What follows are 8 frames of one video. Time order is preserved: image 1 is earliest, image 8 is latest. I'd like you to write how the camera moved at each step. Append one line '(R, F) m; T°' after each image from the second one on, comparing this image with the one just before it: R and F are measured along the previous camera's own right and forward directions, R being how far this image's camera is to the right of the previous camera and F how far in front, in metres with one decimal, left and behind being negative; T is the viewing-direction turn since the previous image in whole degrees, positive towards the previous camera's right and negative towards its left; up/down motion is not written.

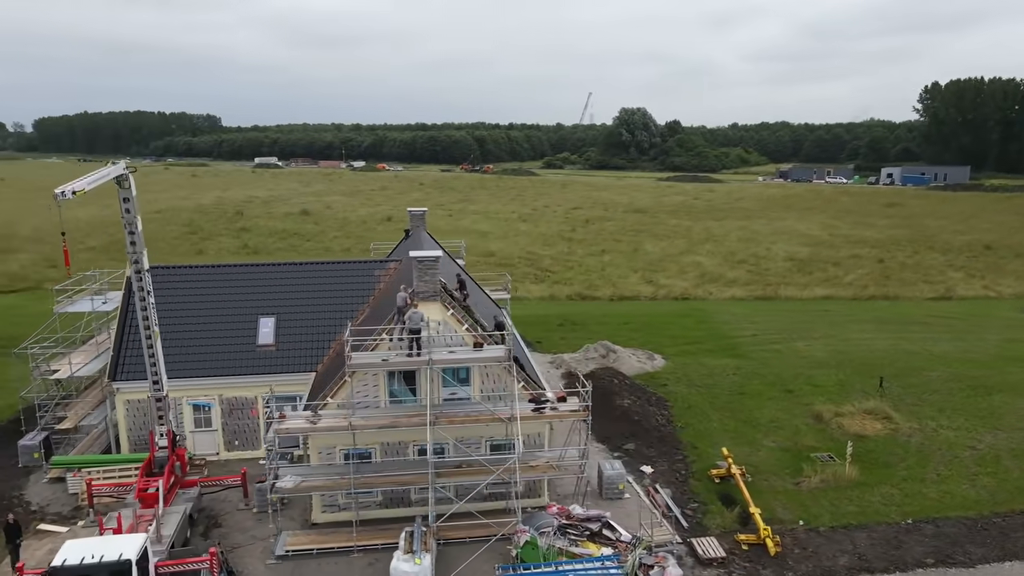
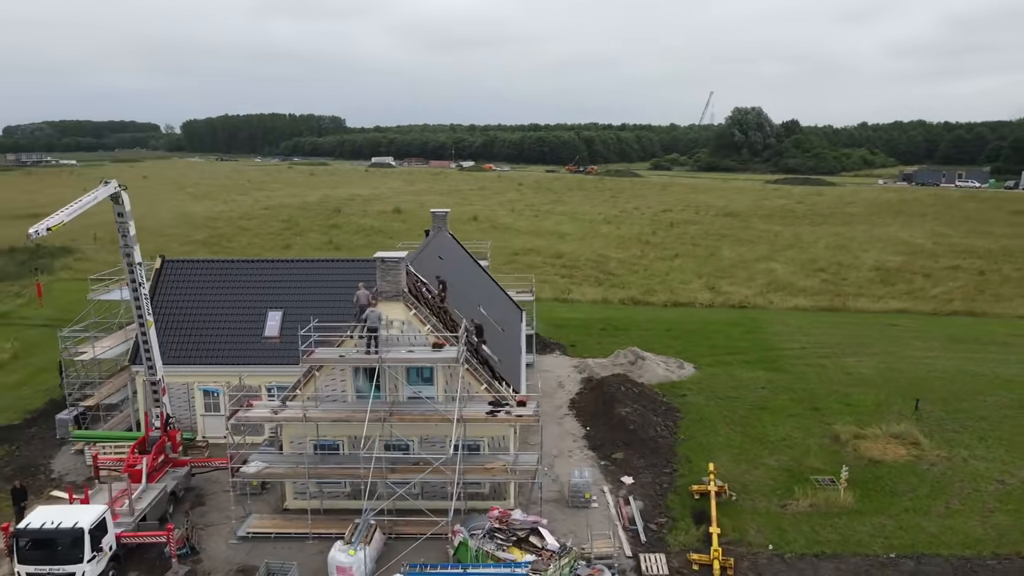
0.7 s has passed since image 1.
(+3.1, +0.2) m; -9°
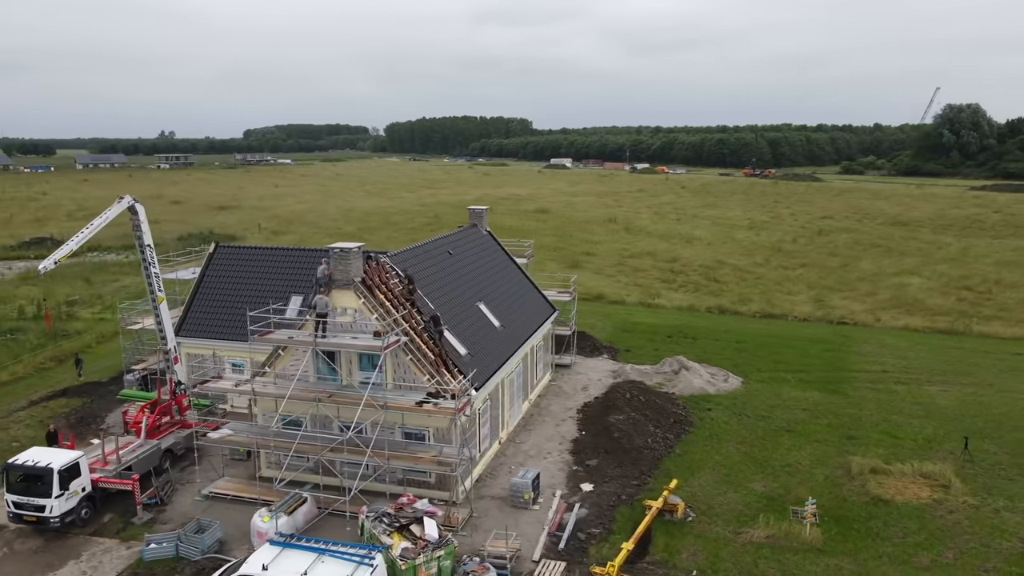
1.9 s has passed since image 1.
(+5.1, +0.6) m; -14°
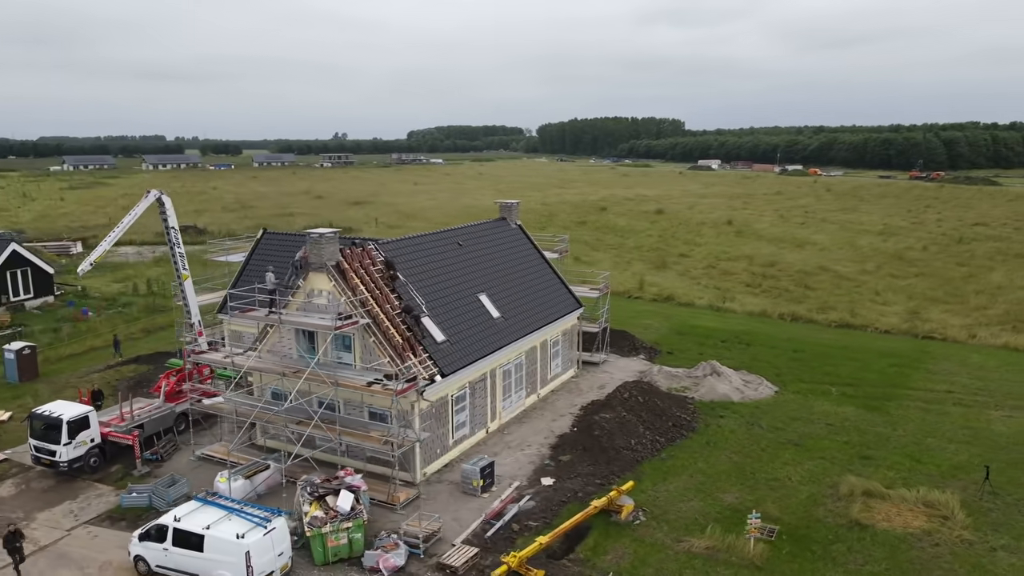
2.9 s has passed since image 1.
(+4.2, +0.3) m; -11°
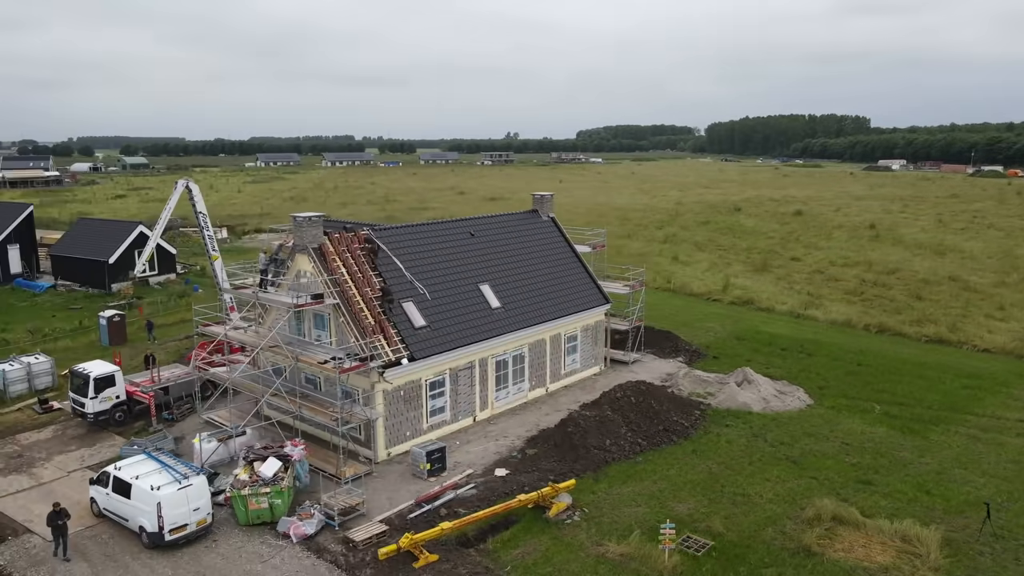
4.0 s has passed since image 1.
(+4.6, +0.6) m; -13°
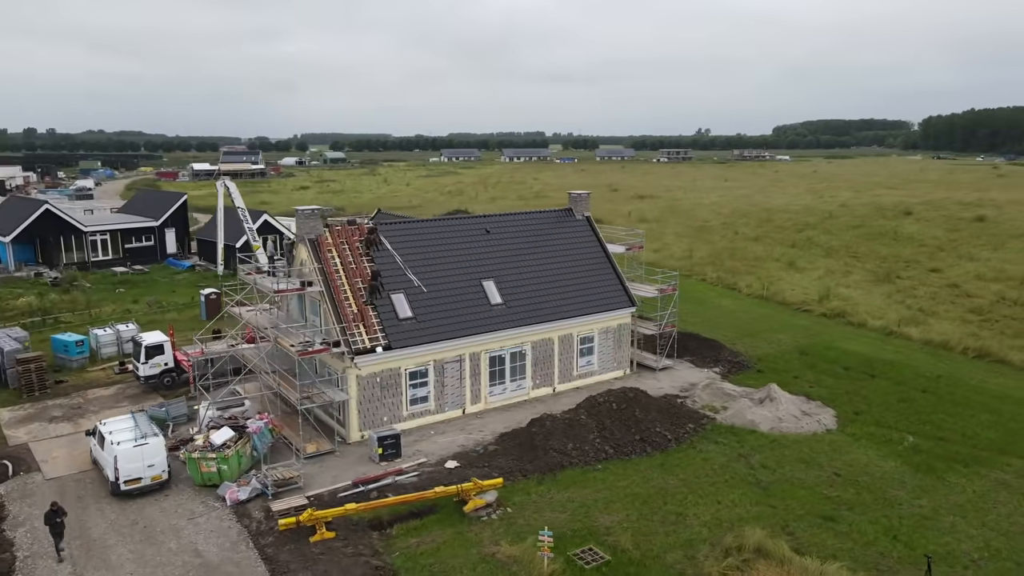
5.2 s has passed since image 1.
(+5.1, +0.5) m; -14°
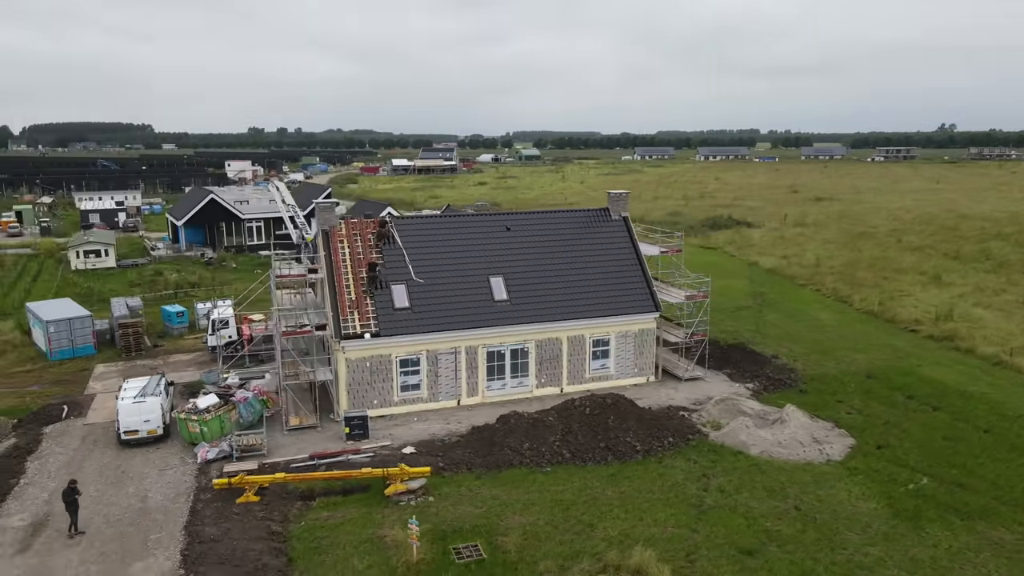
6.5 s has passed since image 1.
(+5.6, +0.6) m; -15°
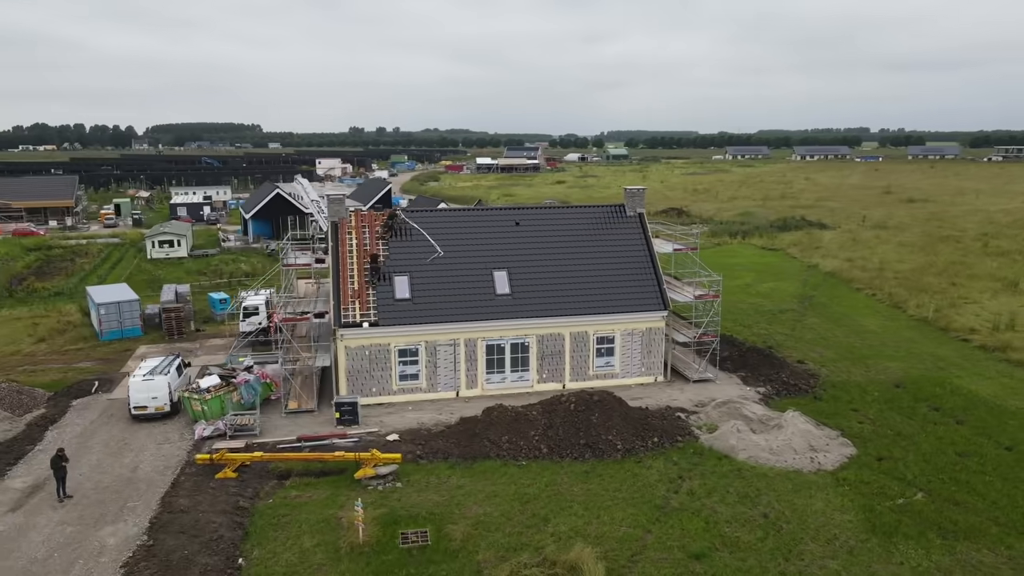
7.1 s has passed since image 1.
(+2.6, +0.1) m; -7°
